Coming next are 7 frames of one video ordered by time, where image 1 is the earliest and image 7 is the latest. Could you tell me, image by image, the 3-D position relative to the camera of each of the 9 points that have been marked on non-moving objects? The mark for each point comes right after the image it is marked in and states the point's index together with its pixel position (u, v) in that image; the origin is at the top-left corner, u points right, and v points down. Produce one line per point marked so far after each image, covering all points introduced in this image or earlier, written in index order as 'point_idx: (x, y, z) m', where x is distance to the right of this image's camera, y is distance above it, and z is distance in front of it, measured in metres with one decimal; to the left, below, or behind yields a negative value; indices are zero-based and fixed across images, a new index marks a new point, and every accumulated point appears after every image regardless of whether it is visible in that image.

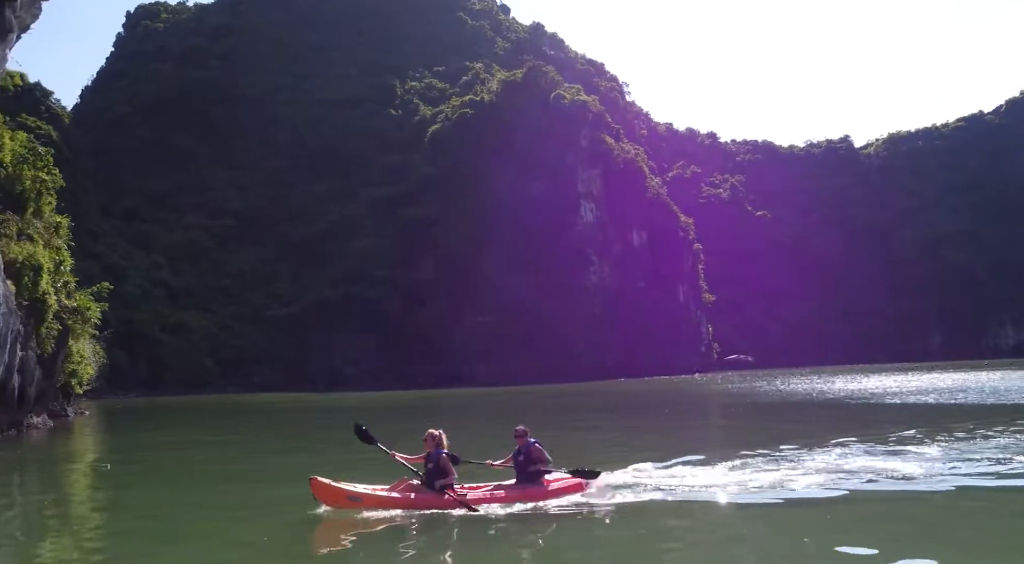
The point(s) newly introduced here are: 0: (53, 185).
0: (-10.5, +2.2, +19.5) m
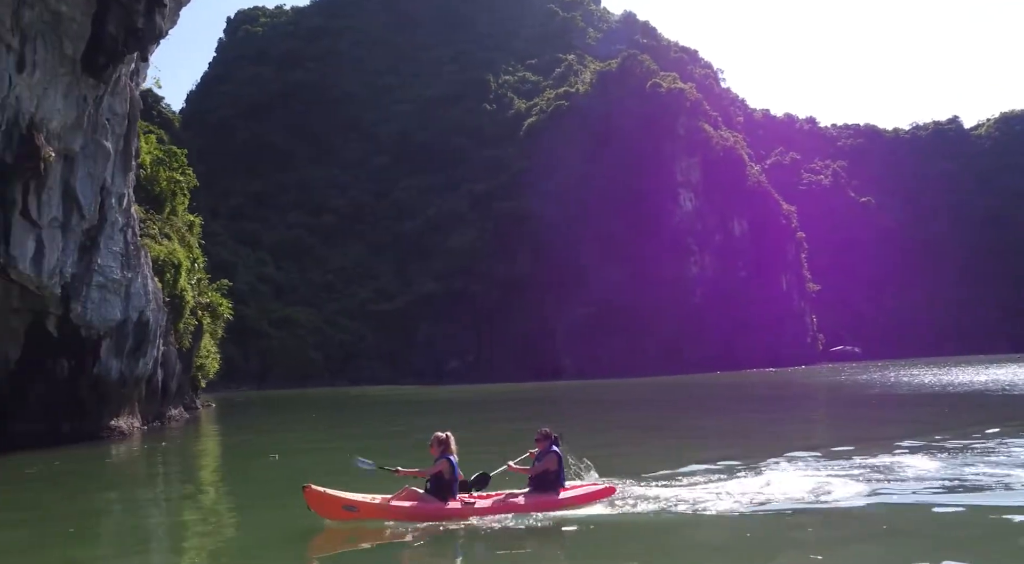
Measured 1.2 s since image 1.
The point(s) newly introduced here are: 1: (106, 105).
0: (-7.7, +2.3, +20.1) m
1: (-7.9, +3.5, +16.7) m
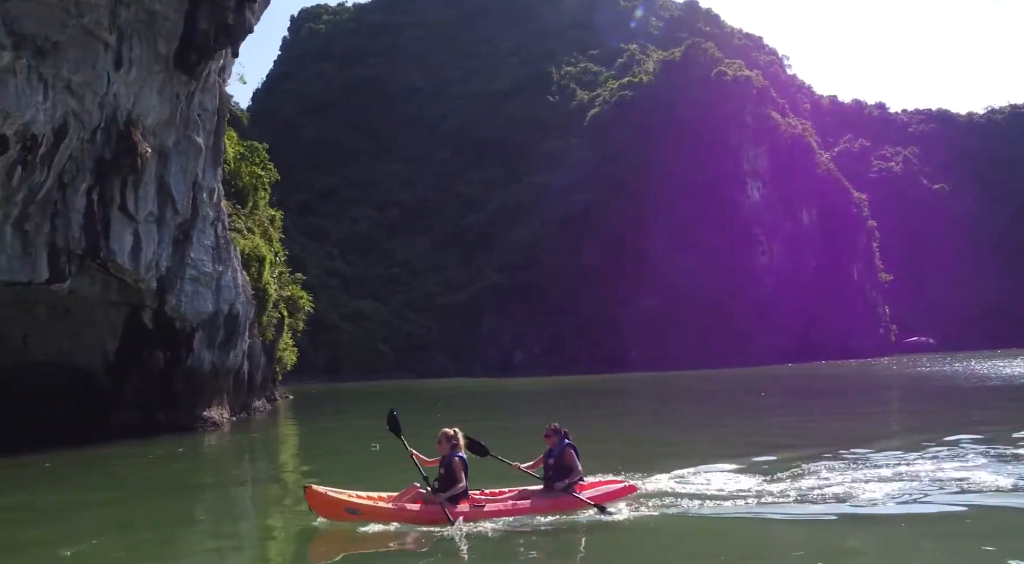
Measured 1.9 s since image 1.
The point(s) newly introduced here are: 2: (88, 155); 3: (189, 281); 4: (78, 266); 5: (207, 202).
0: (-5.8, +2.4, +20.4) m
1: (-6.3, +3.6, +17.0) m
2: (-7.2, +2.2, +14.4) m
3: (-6.3, 0.0, +16.7) m
4: (-7.5, +0.3, +14.7) m
5: (-6.2, +1.7, +17.5) m
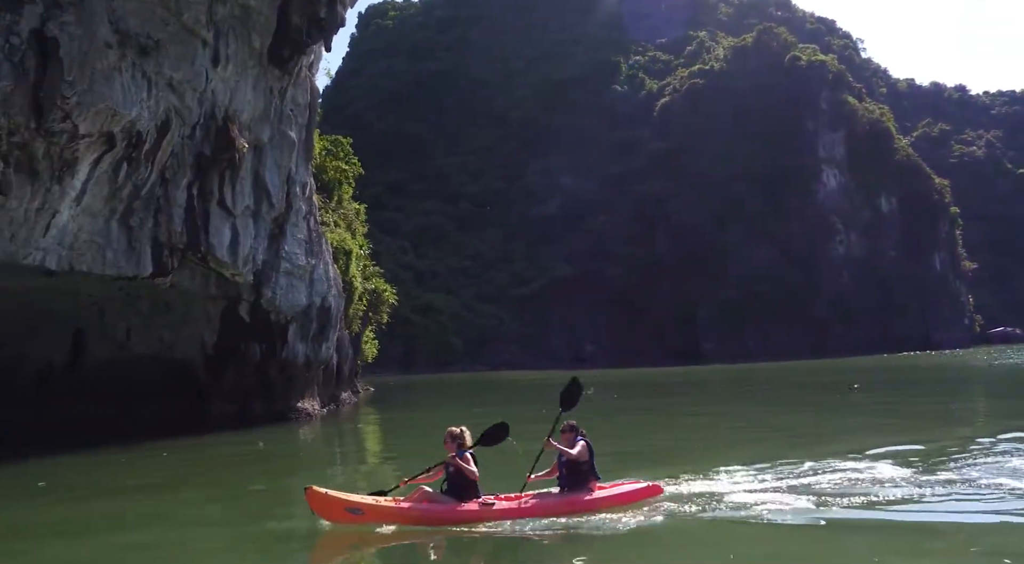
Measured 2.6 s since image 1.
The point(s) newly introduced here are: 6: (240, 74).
0: (-3.8, +2.6, +20.6) m
1: (-4.5, +3.8, +17.2) m
2: (-5.6, +2.3, +14.7) m
3: (-4.6, +0.2, +16.9) m
4: (-5.9, +0.4, +15.0) m
5: (-4.4, +1.8, +17.7) m
6: (-4.9, +3.8, +15.4) m
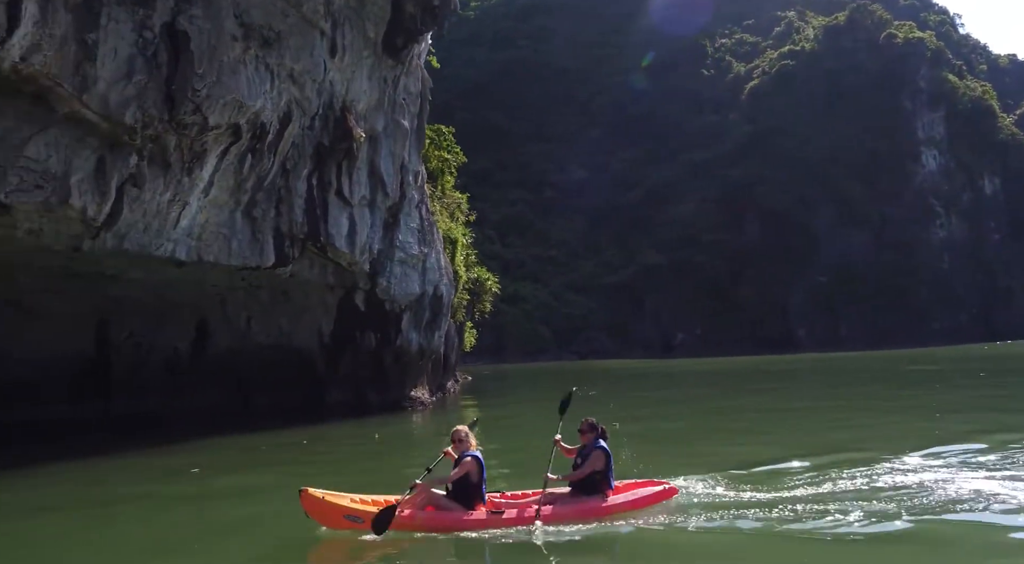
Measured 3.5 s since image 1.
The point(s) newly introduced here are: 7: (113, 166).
0: (-1.4, +2.9, +20.5) m
1: (-2.3, +4.0, +17.2) m
2: (-3.6, +2.5, +14.8) m
3: (-2.3, +0.4, +17.0) m
4: (-3.8, +0.6, +15.2) m
5: (-2.1, +2.0, +17.8) m
6: (-2.9, +4.0, +15.4) m
7: (-5.7, +1.7, +12.0) m
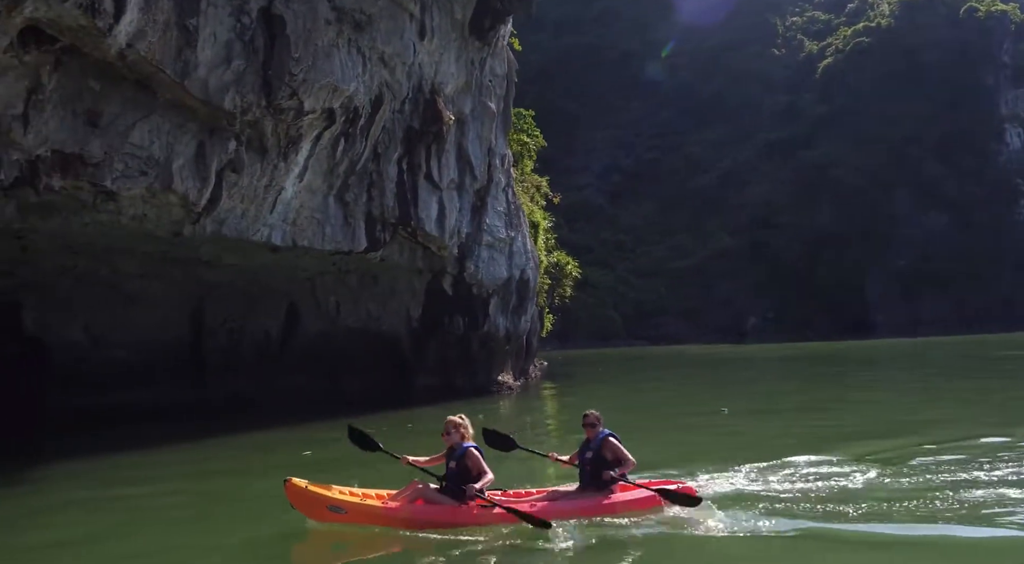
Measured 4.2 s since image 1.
0: (+0.5, +3.2, +20.3) m
1: (-0.6, +4.3, +17.0) m
2: (-2.0, +2.7, +14.7) m
3: (-0.6, +0.7, +16.9) m
4: (-2.2, +0.9, +15.1) m
5: (-0.4, +2.4, +17.6) m
6: (-1.3, +4.3, +15.3) m
7: (-4.3, +1.9, +12.1) m
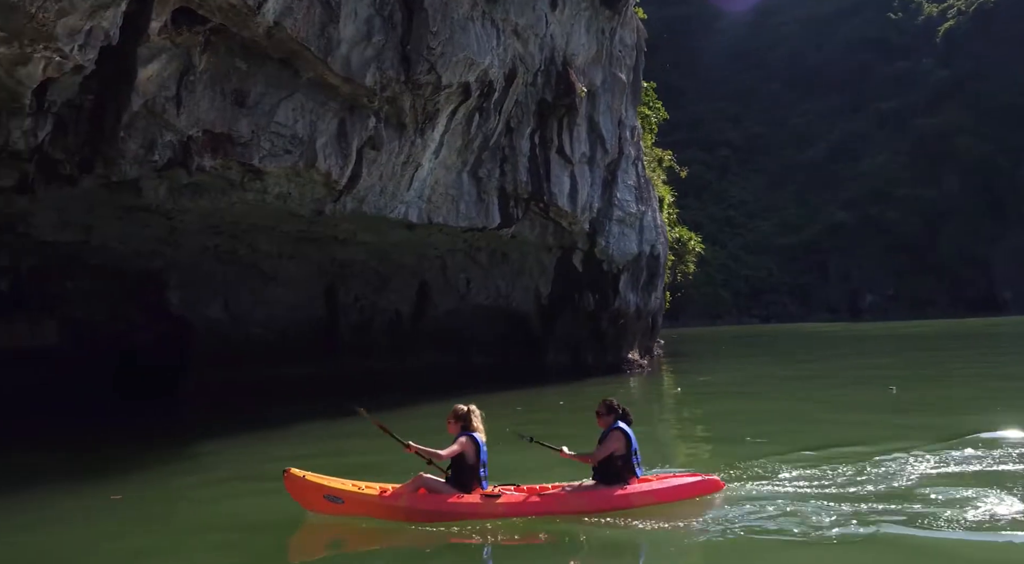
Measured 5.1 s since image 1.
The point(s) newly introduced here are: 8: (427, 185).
0: (+3.3, +3.8, +19.8) m
1: (+1.9, +4.8, +16.6) m
2: (+0.3, +3.1, +14.5) m
3: (+1.9, +1.2, +16.6) m
4: (+0.2, +1.3, +14.9) m
5: (+2.2, +2.9, +17.2) m
6: (+1.1, +4.7, +14.9) m
7: (-2.2, +2.2, +12.1) m
8: (-1.4, +1.6, +13.5) m
